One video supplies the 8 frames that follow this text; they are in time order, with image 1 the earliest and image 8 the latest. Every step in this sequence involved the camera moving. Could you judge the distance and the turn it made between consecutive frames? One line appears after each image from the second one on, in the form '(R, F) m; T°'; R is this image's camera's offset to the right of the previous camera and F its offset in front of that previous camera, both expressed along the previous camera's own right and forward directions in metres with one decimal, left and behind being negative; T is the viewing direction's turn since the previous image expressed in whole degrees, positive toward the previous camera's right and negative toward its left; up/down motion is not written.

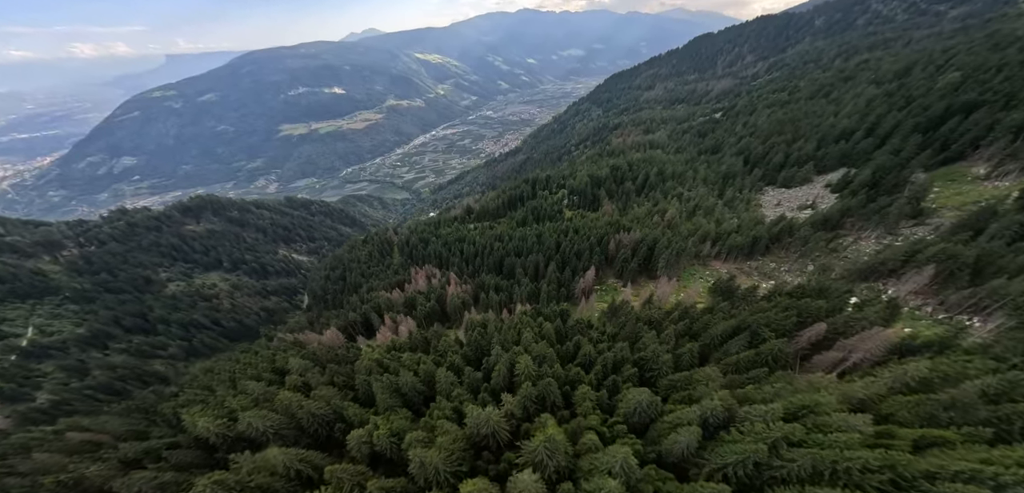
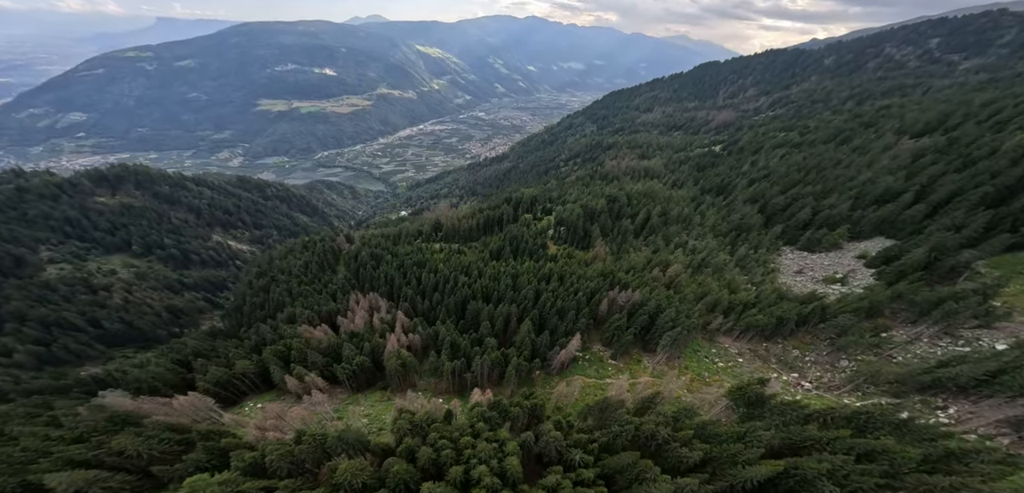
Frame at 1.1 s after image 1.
(+0.7, +11.4) m; +4°
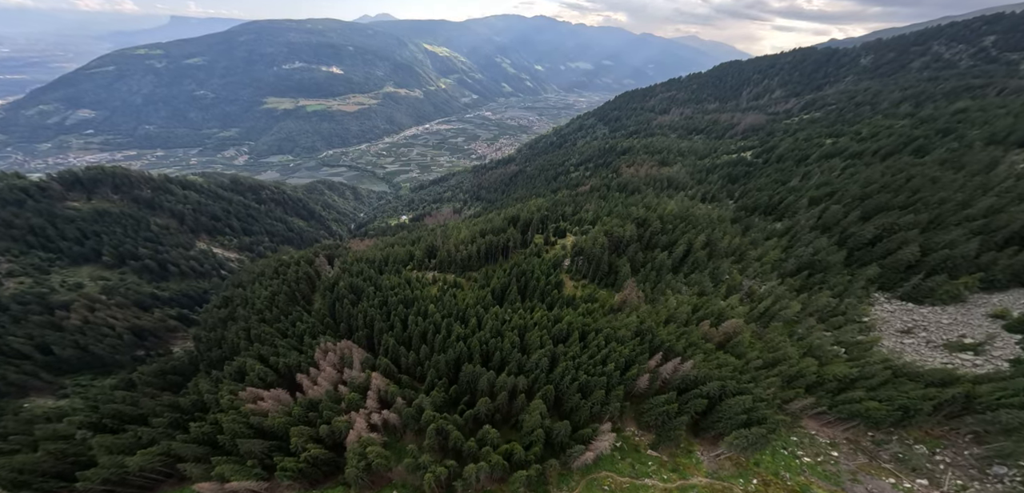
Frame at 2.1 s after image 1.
(-0.3, +10.1) m; -1°
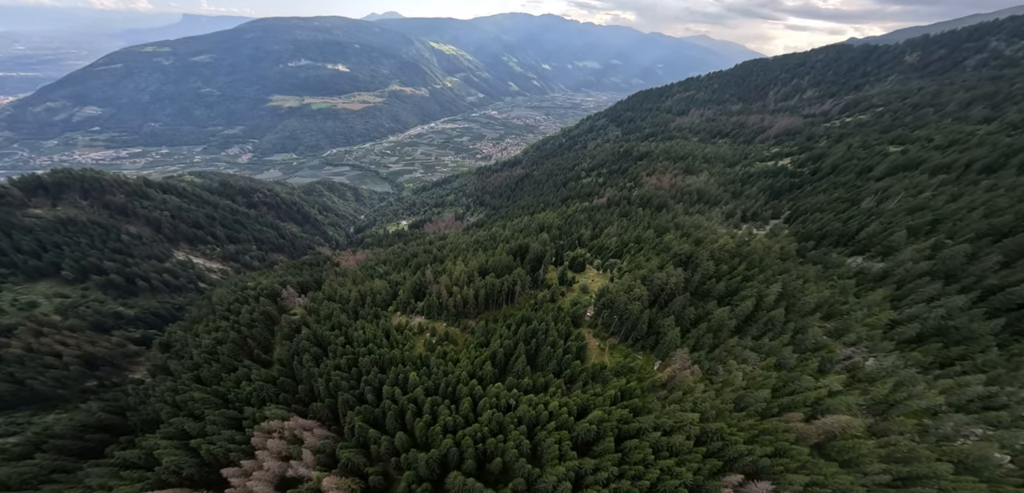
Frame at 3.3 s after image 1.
(-0.3, +10.7) m; -1°
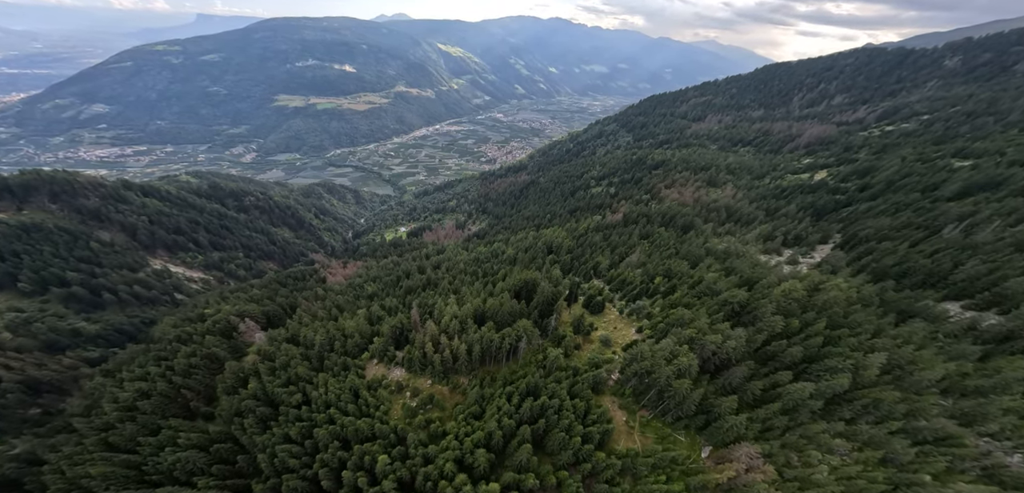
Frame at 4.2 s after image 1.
(+0.1, +8.6) m; -1°
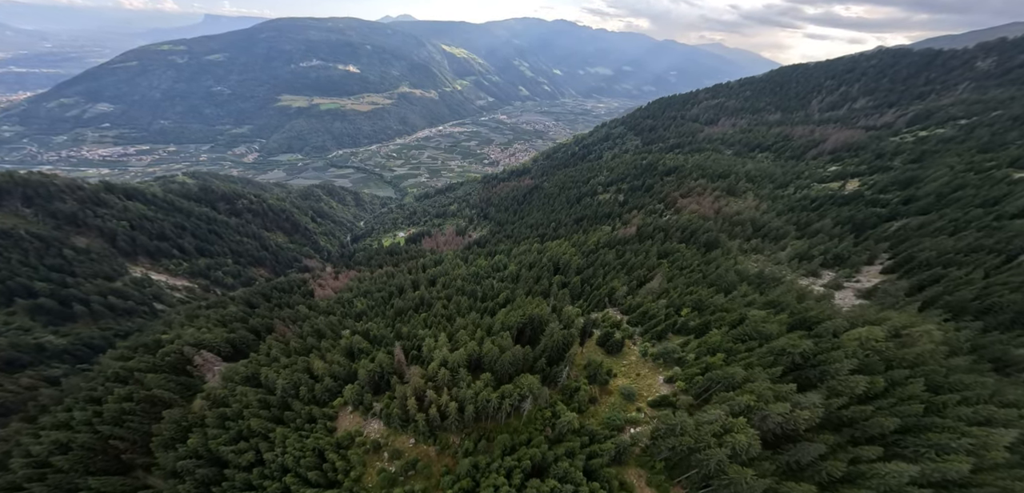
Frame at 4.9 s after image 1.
(0.0, +6.3) m; 0°
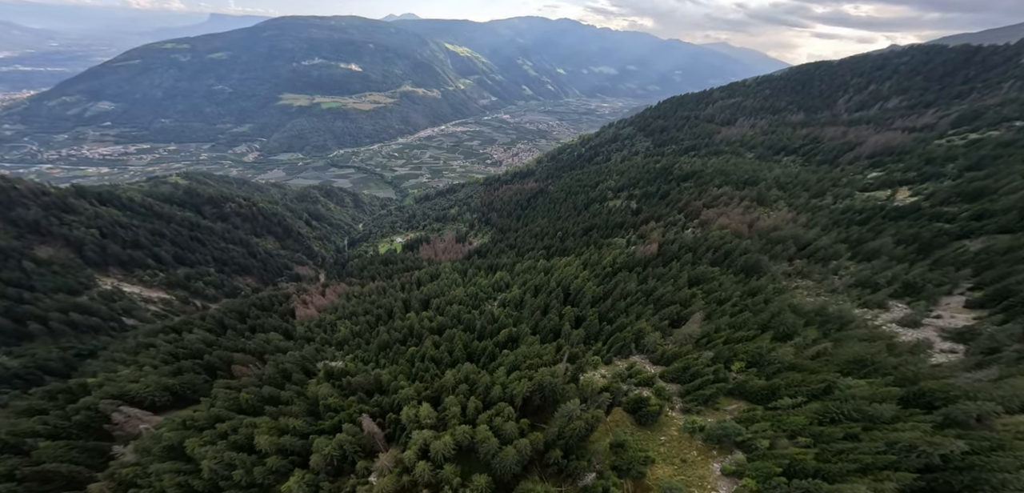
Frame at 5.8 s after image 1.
(-0.2, +8.0) m; 0°
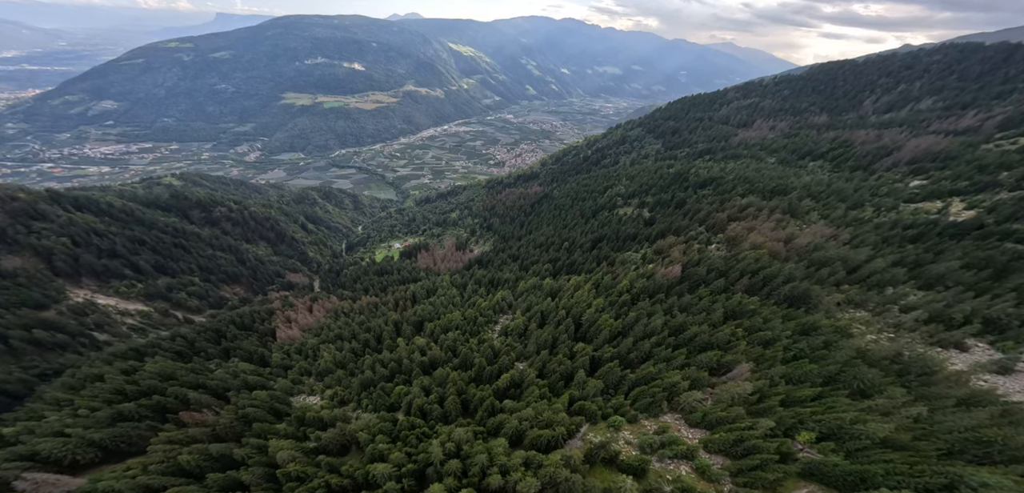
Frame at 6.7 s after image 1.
(-0.2, +6.6) m; 0°
